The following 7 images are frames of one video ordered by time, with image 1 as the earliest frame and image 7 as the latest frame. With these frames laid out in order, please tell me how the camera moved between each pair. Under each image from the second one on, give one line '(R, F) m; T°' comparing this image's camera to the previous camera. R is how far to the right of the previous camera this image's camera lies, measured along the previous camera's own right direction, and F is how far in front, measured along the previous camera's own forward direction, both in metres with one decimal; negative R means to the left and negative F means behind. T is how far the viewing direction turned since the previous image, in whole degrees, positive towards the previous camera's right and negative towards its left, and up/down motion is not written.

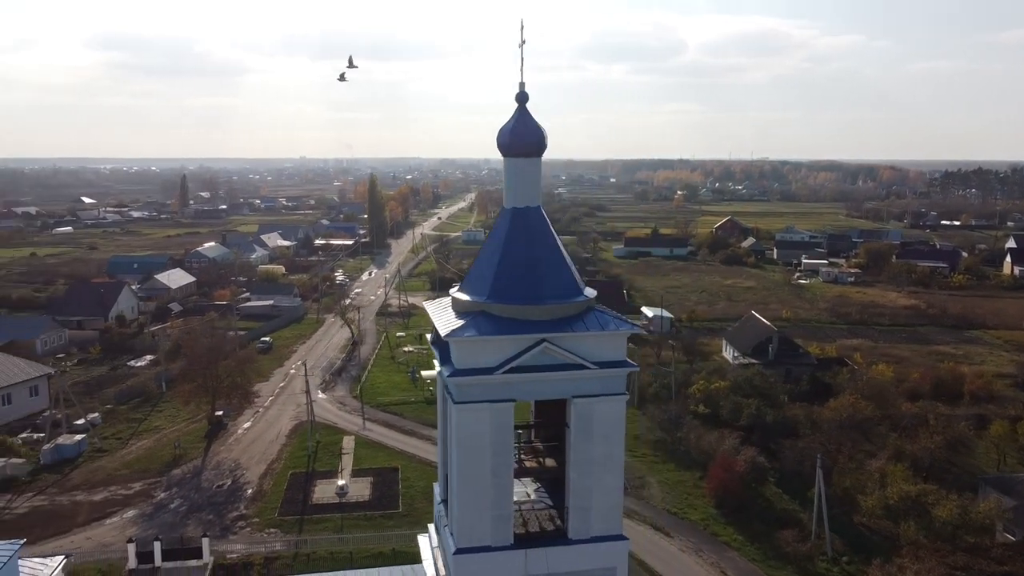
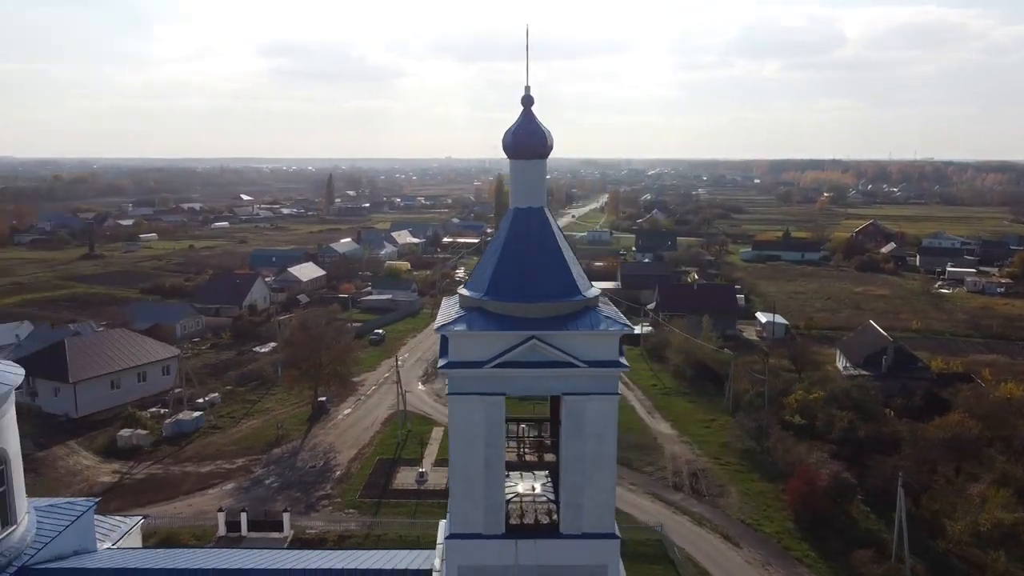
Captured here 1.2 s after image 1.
(+1.3, -0.1) m; -10°
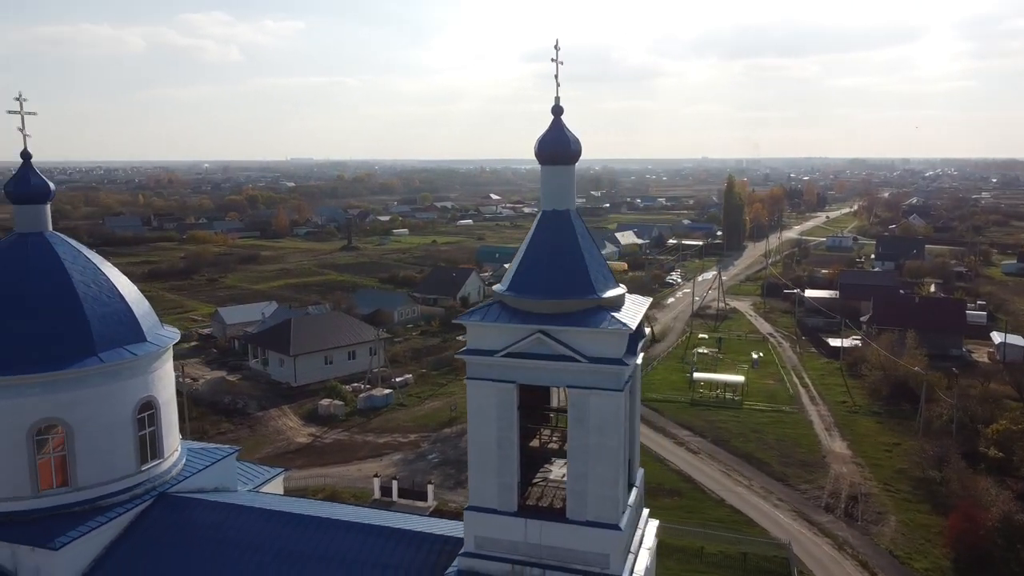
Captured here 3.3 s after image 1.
(+2.2, -0.3) m; -17°
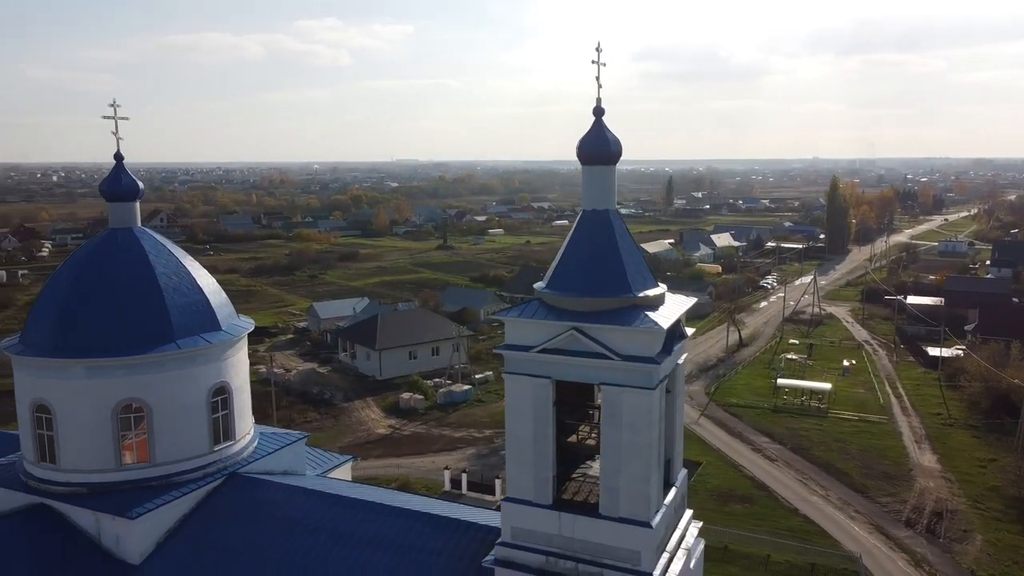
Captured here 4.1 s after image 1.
(+0.6, -0.2) m; -7°
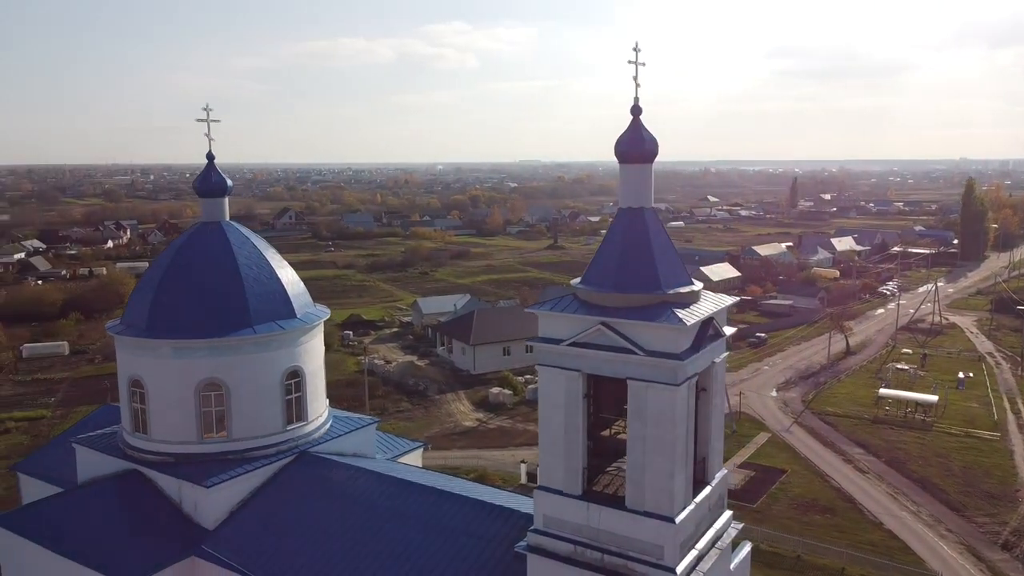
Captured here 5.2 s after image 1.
(+0.9, -0.2) m; -8°
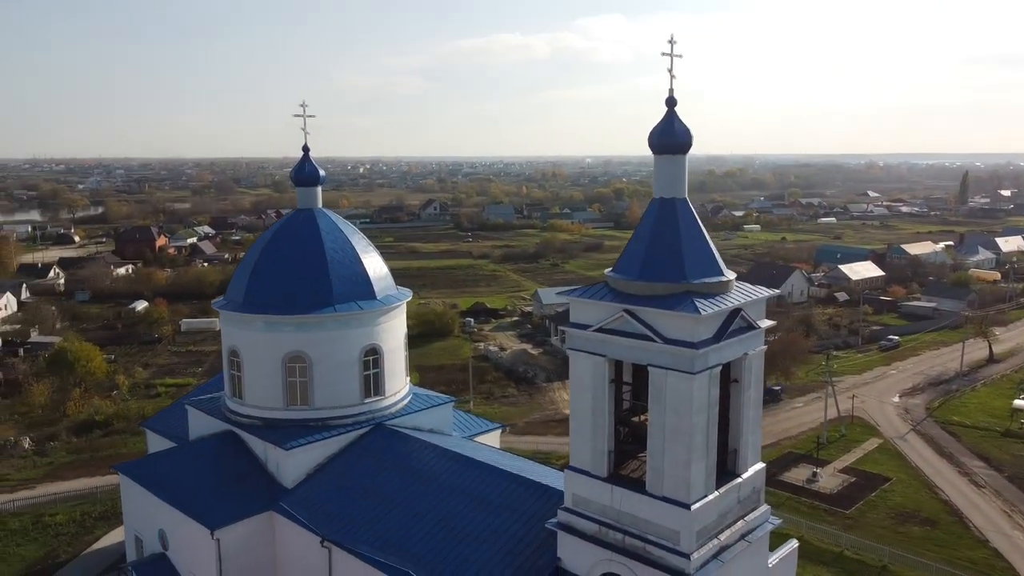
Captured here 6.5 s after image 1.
(+1.2, -0.3) m; -10°
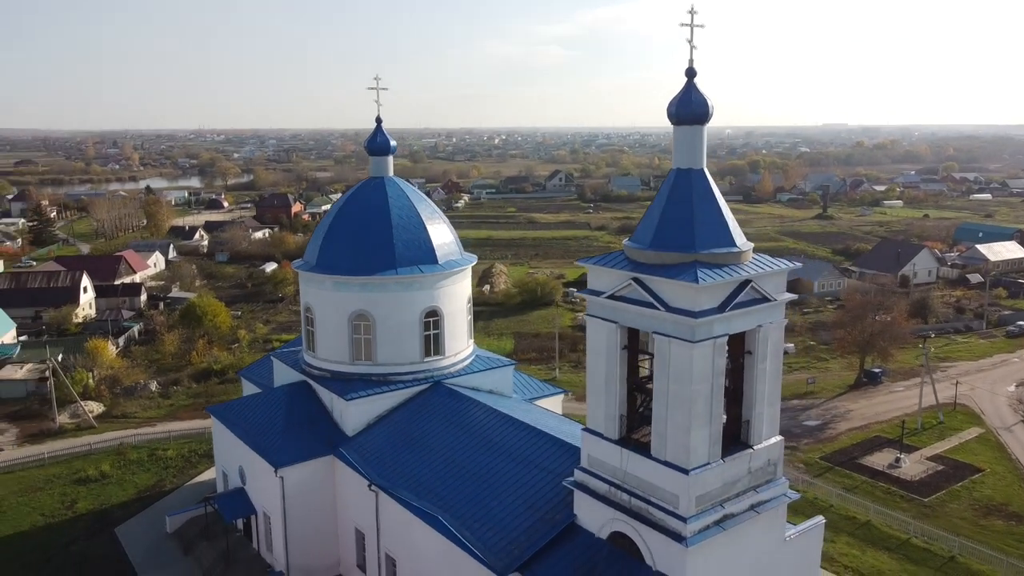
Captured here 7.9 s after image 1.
(+1.3, -0.3) m; -9°
